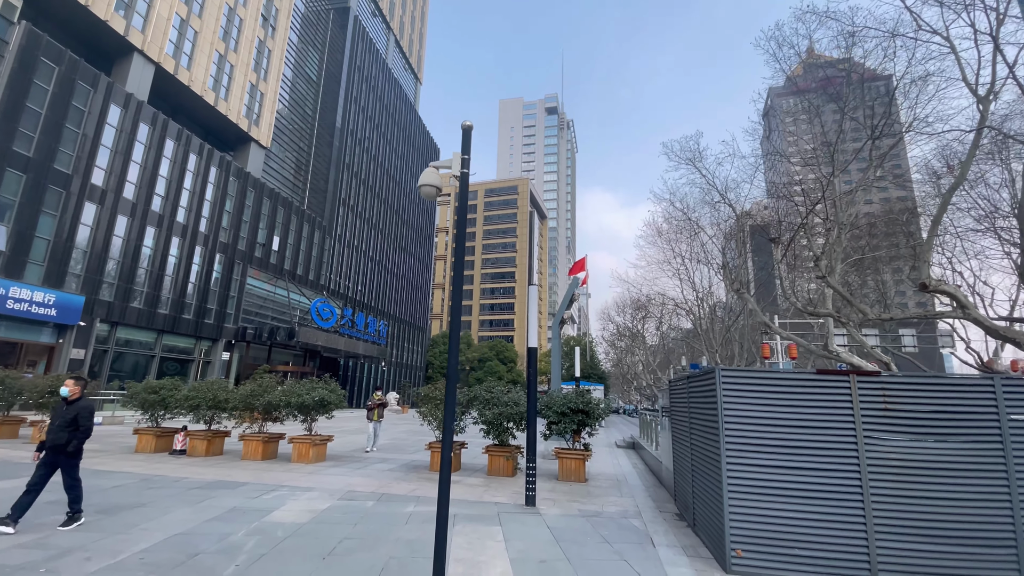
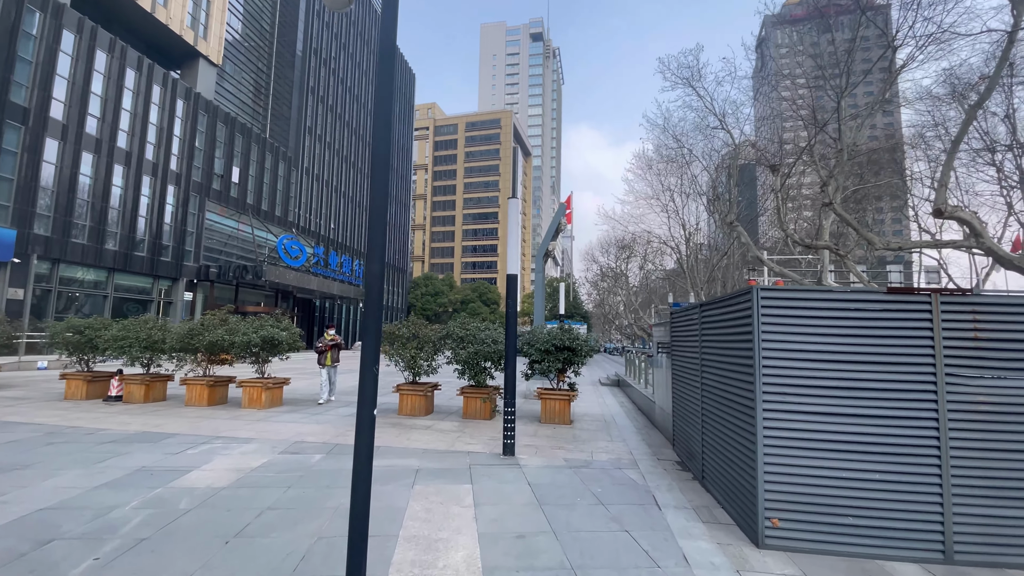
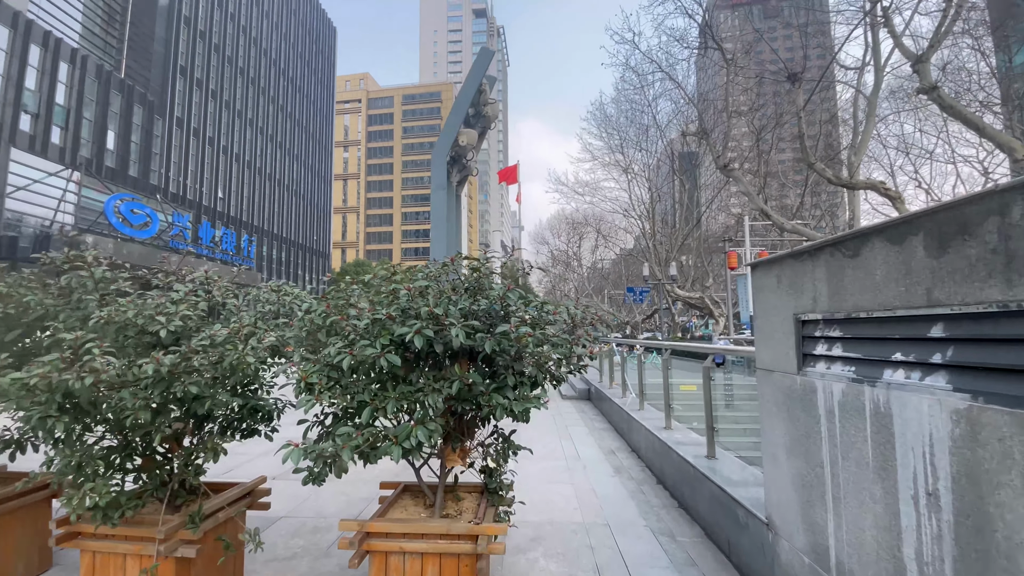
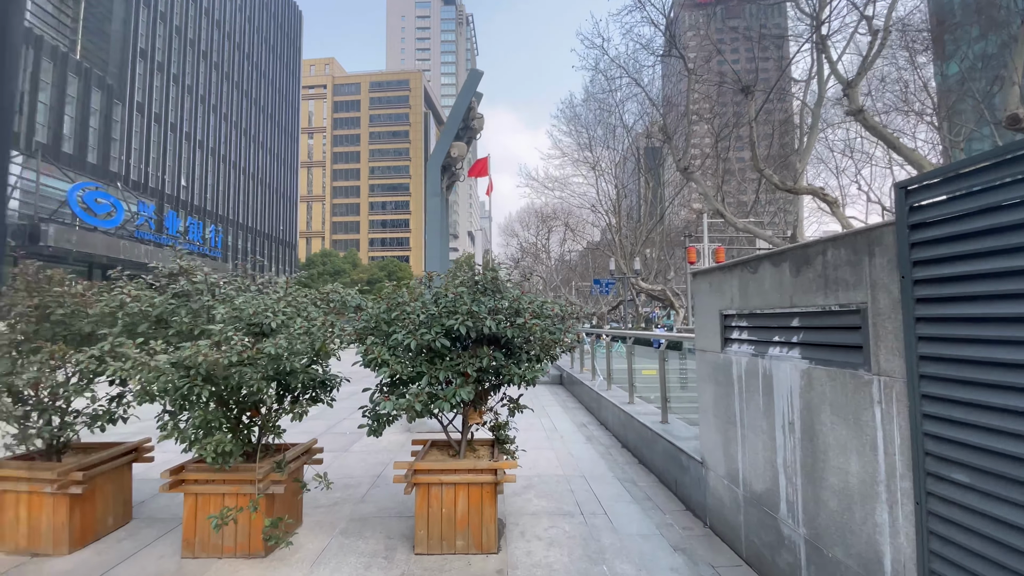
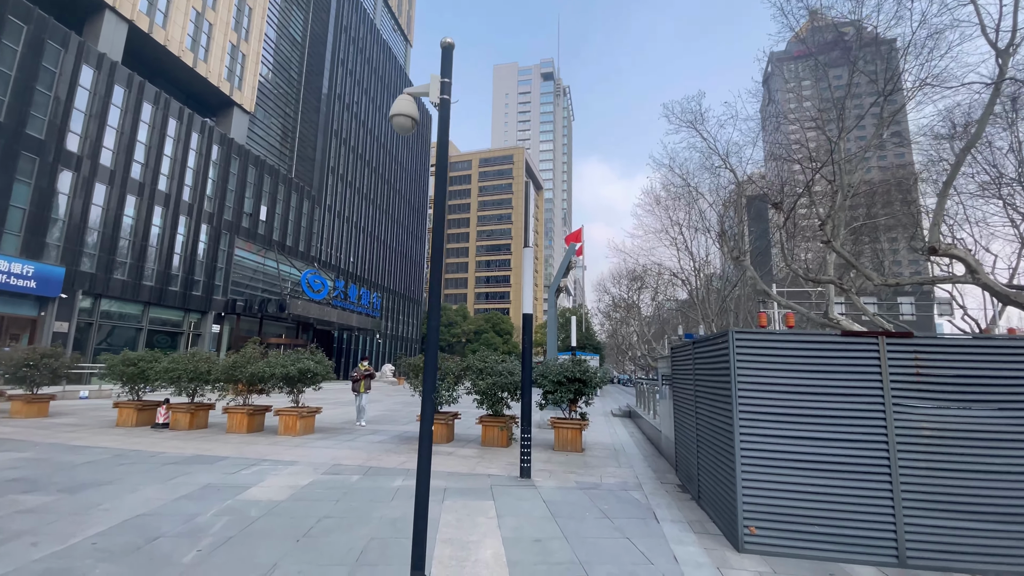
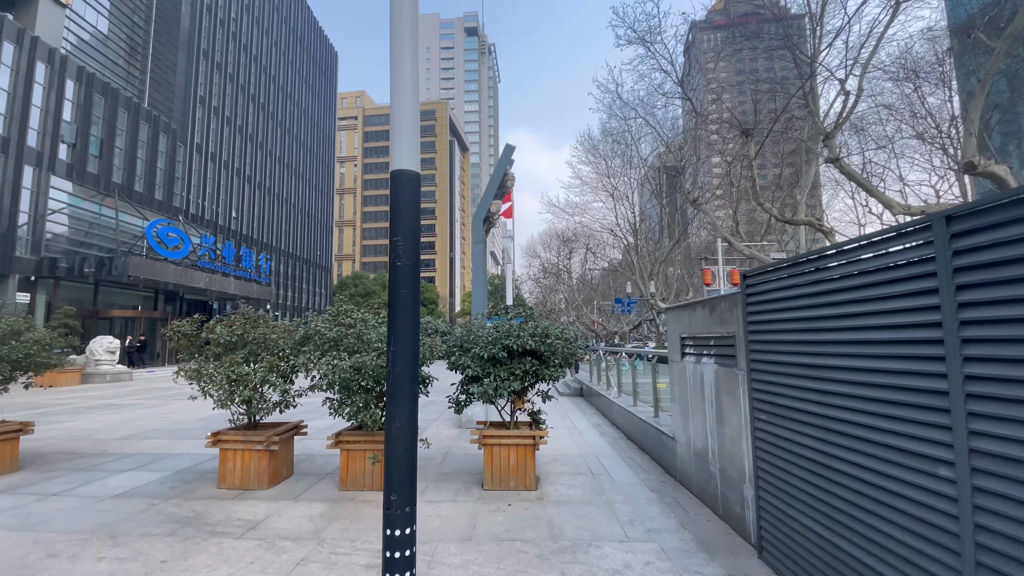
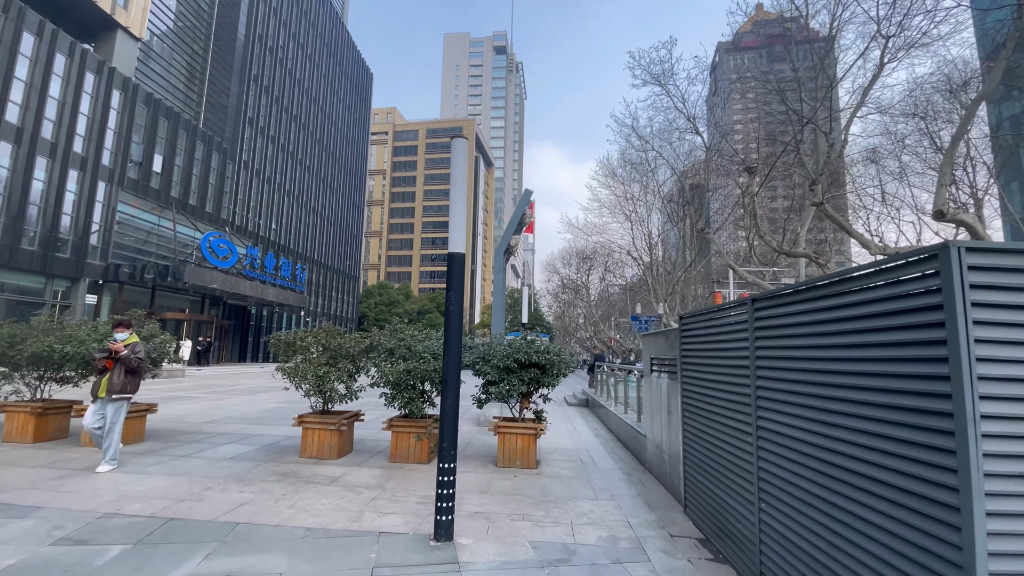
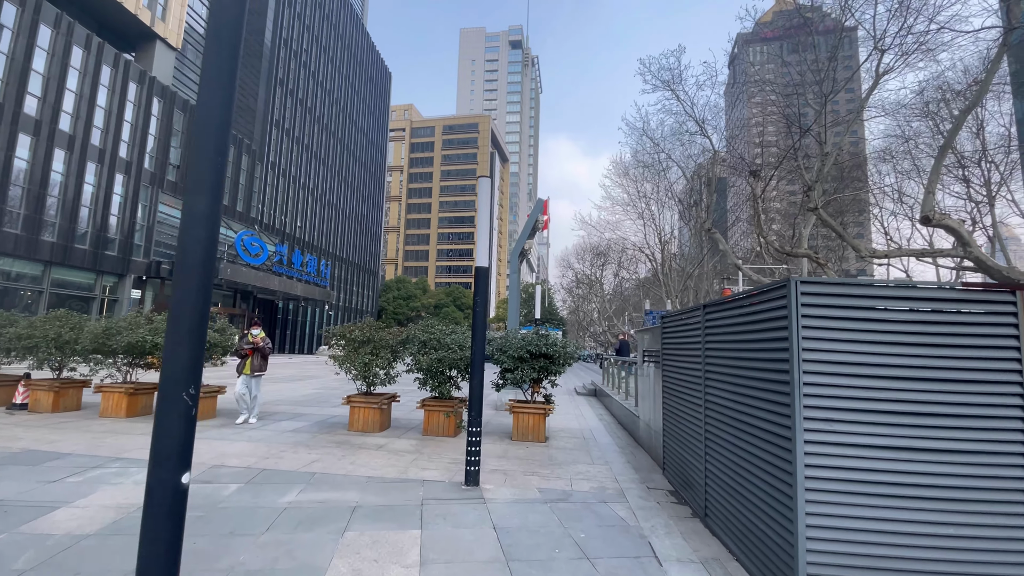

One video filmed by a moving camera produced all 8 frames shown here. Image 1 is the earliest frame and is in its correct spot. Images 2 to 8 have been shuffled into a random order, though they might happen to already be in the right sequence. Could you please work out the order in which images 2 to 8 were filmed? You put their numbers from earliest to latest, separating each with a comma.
5, 2, 8, 7, 6, 4, 3
